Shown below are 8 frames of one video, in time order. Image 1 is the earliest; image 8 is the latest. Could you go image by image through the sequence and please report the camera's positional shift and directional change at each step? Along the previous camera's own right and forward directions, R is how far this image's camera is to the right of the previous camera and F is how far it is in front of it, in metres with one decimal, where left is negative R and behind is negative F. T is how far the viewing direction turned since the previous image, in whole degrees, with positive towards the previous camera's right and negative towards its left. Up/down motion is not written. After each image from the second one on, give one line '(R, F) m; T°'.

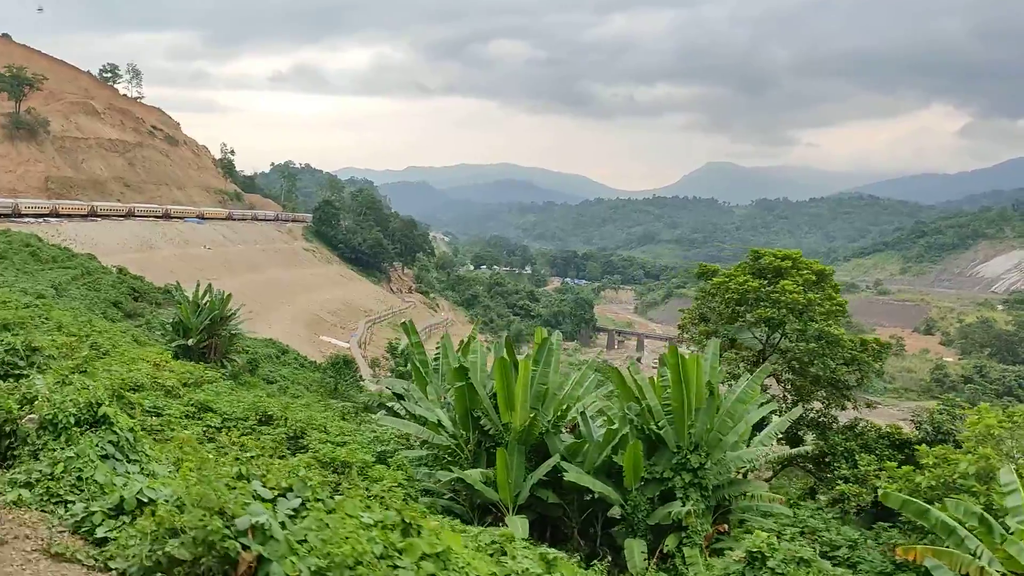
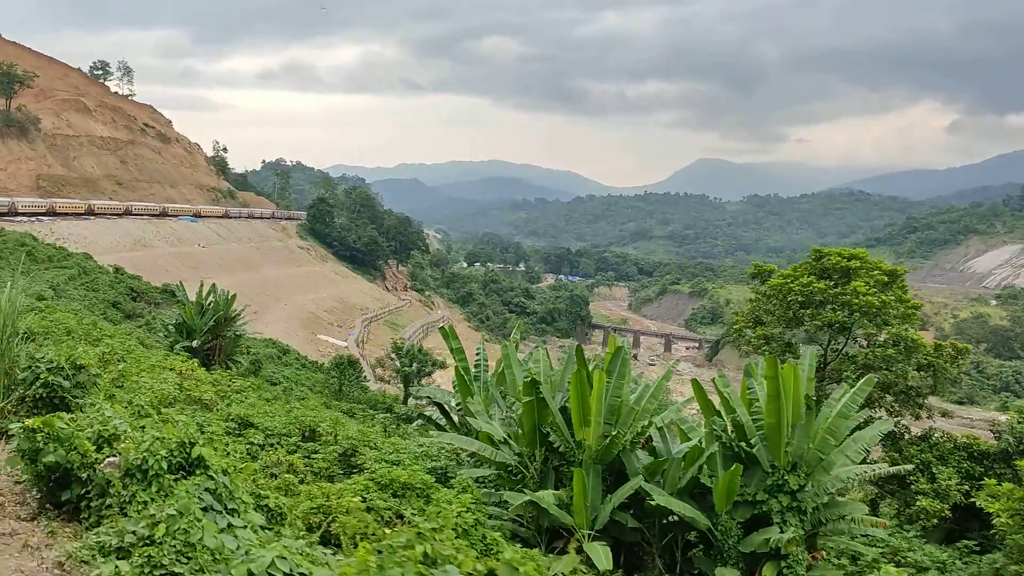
(-0.3, +0.2) m; +1°
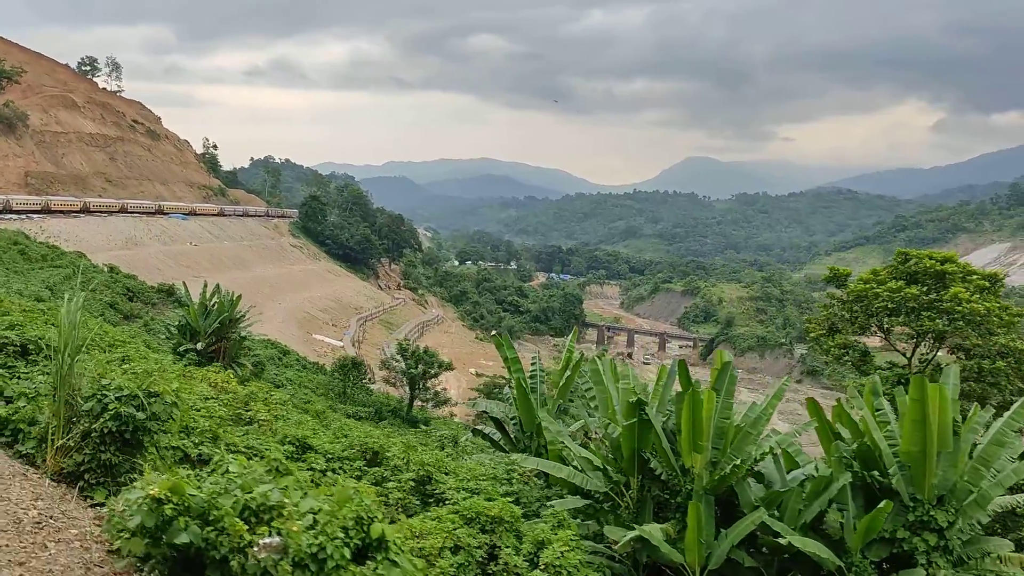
(-0.3, +0.2) m; +1°
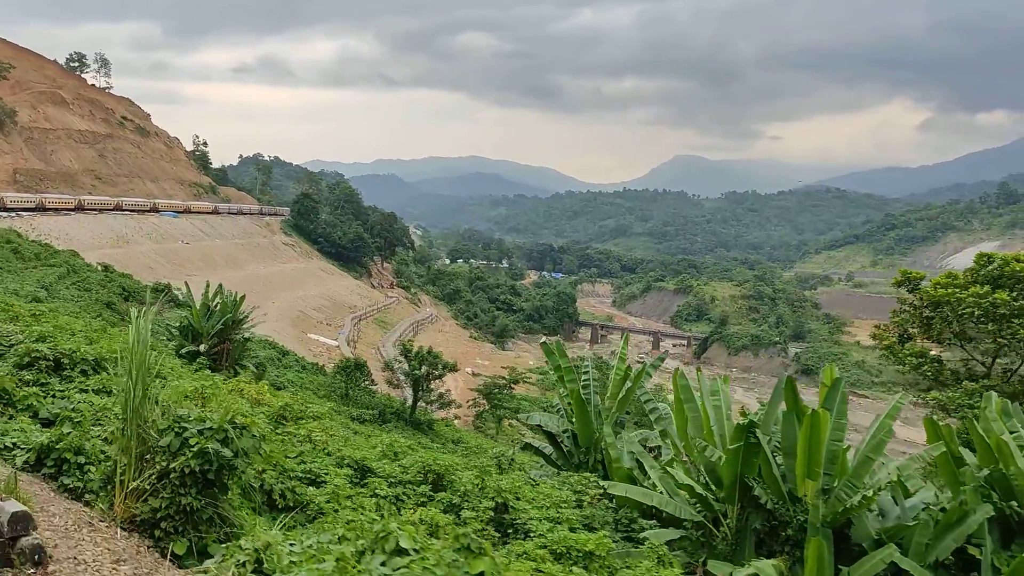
(-0.3, +0.2) m; +1°
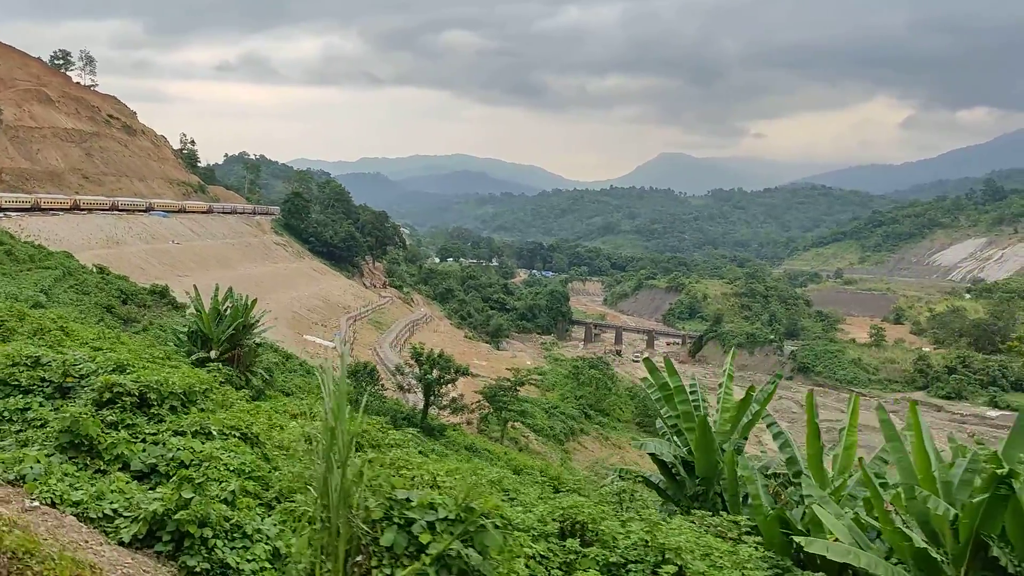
(-0.5, +0.3) m; +1°
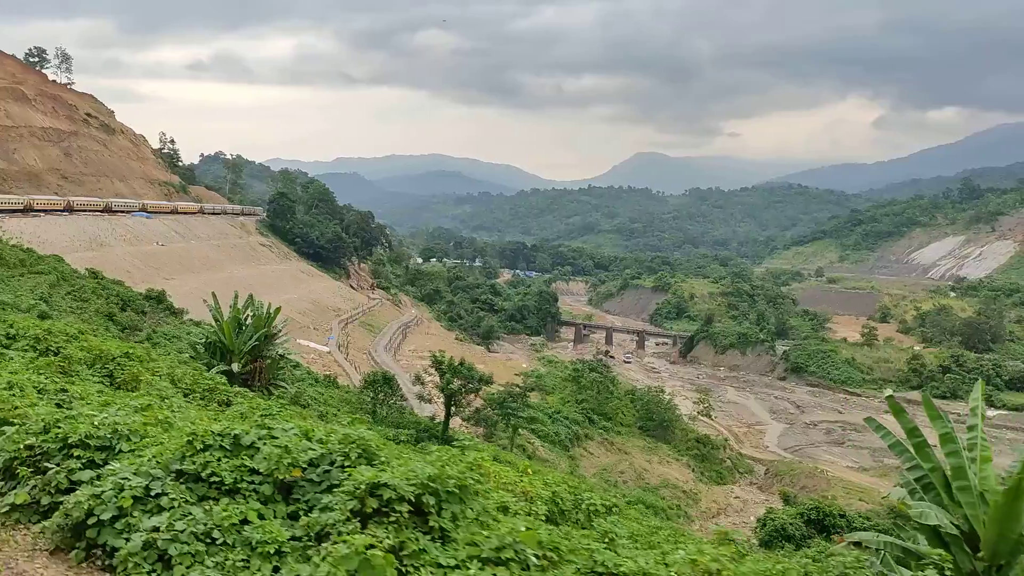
(-0.8, +0.6) m; +2°
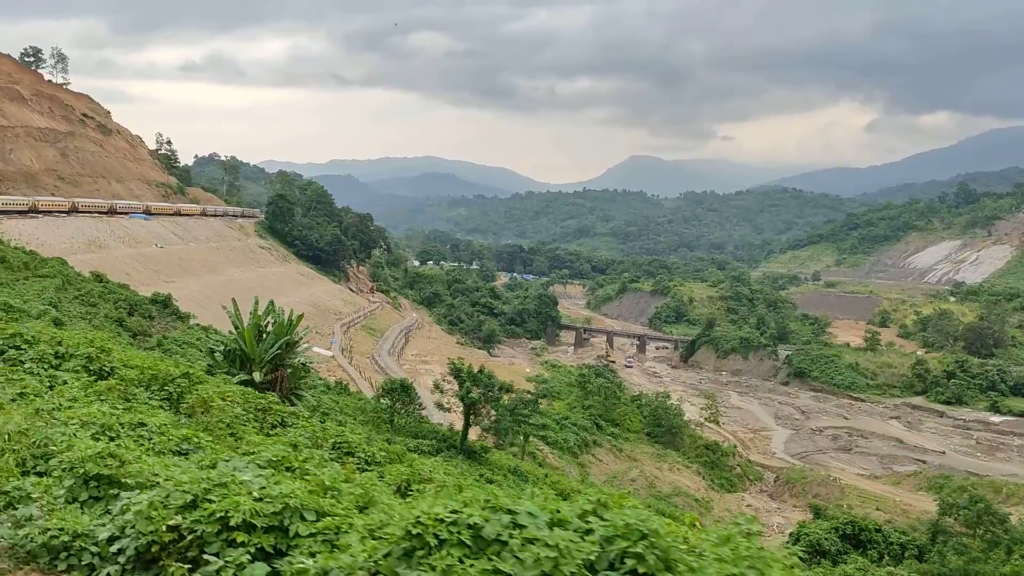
(-0.5, +0.3) m; 0°
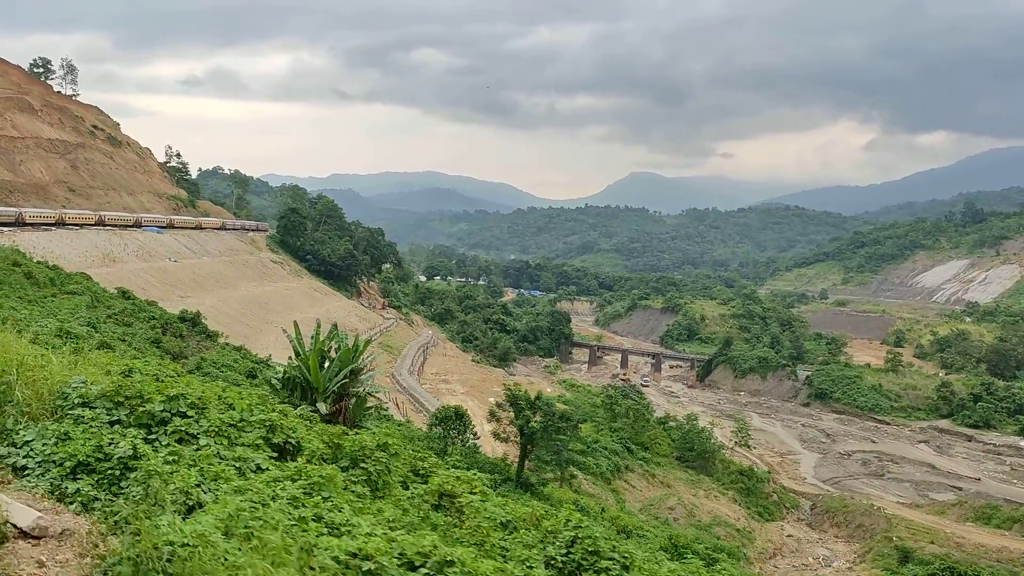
(-1.0, +0.7) m; 0°
